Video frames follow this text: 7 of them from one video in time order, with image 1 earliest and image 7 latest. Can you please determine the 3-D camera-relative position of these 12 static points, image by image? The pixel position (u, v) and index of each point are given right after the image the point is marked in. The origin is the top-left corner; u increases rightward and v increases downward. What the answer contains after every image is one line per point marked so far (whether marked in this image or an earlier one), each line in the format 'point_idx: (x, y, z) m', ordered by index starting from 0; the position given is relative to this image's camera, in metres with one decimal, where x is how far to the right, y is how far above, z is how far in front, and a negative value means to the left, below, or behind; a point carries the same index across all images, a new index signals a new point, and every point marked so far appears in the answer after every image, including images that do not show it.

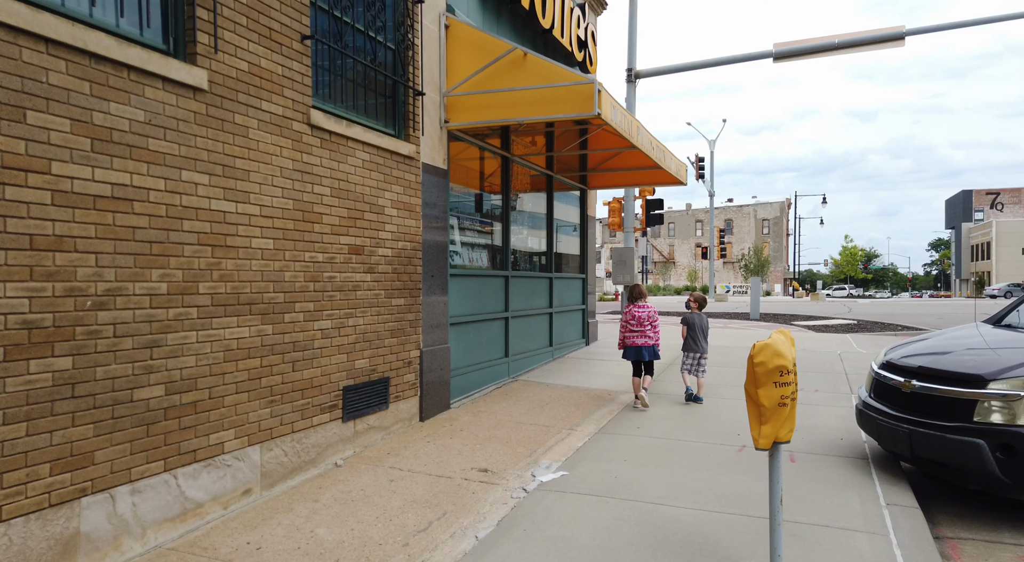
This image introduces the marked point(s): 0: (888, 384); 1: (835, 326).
0: (+3.0, -0.8, +5.0) m
1: (+8.1, -1.2, +16.1) m
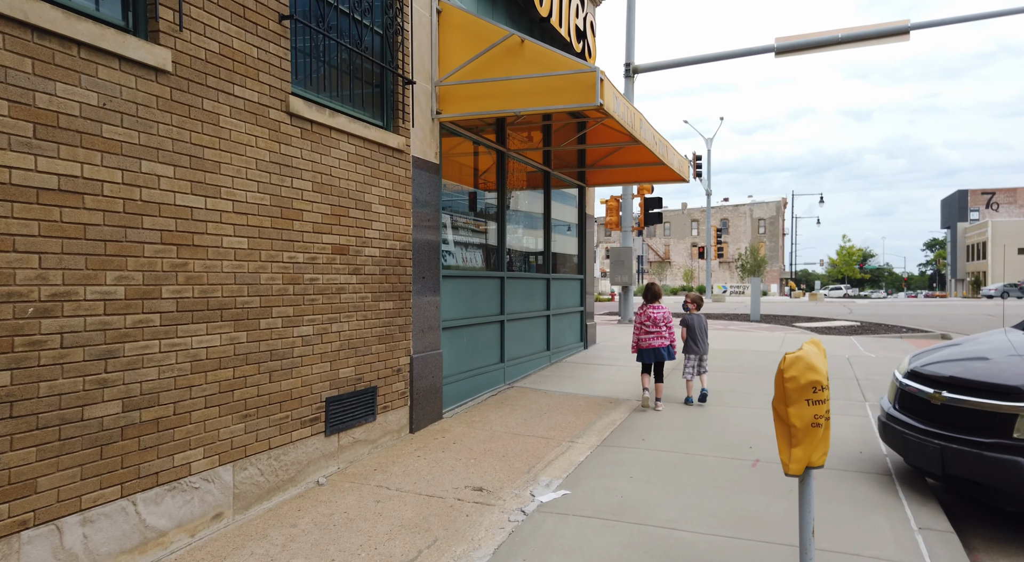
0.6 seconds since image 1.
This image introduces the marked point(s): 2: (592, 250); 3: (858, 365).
0: (+2.9, -0.8, +4.7) m
1: (+8.0, -1.2, +15.8) m
2: (+1.4, +0.6, +11.5) m
3: (+5.0, -1.2, +9.1) m
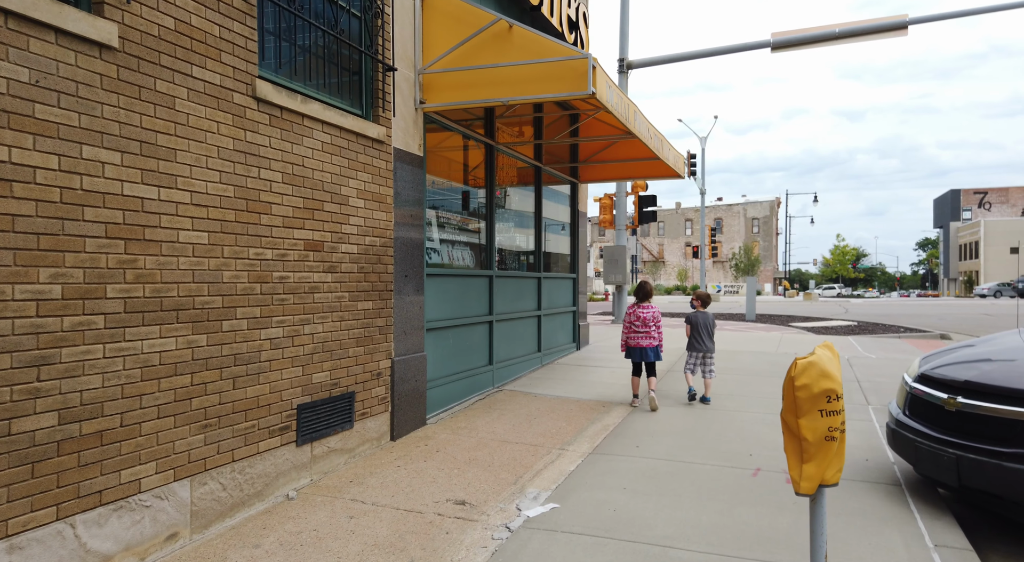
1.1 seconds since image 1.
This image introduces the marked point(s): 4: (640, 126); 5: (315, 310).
0: (+2.8, -0.8, +4.4) m
1: (+7.8, -1.2, +15.5) m
2: (+1.3, +0.6, +11.2) m
3: (+4.8, -1.2, +8.9) m
4: (+1.6, +2.0, +8.1) m
5: (-1.4, -0.2, +4.6) m
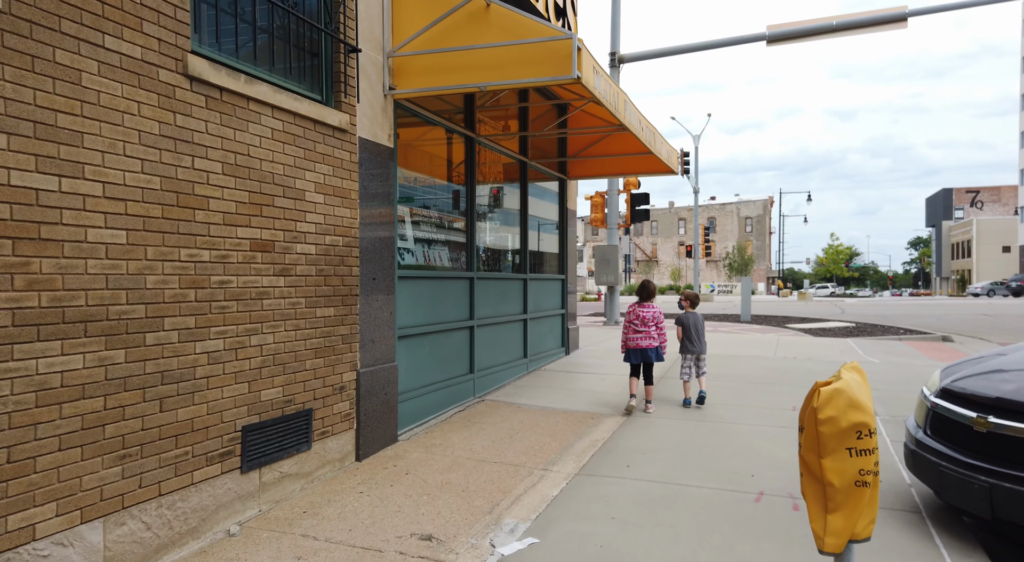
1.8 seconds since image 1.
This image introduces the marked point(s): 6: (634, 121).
0: (+2.7, -0.8, +3.9) m
1: (+7.6, -1.2, +15.1) m
2: (+1.0, +0.6, +10.7) m
3: (+4.6, -1.2, +8.4) m
4: (+1.4, +1.9, +7.6) m
5: (-1.6, -0.2, +4.1) m
6: (+1.5, +1.9, +7.7) m
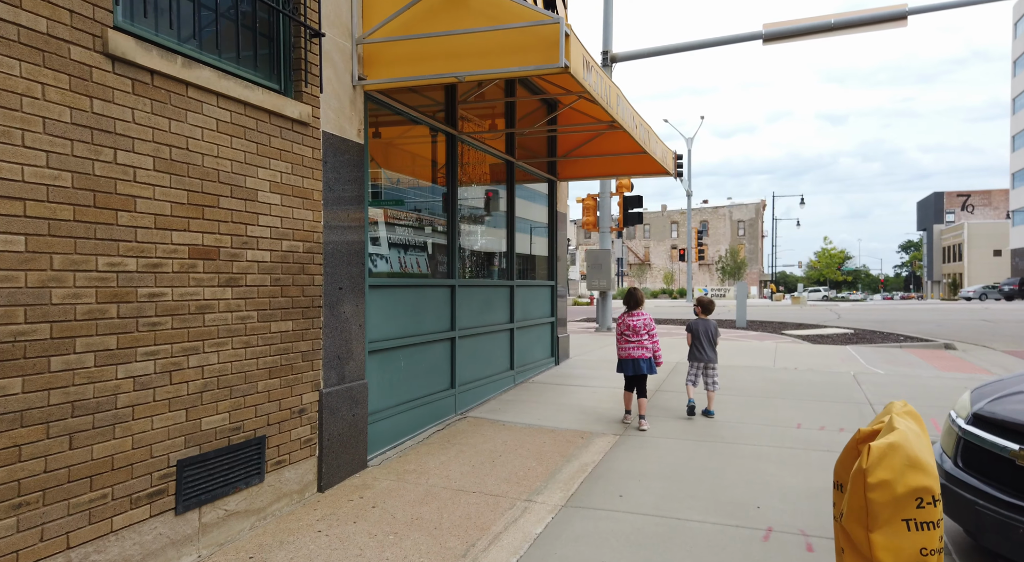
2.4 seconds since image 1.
0: (+2.6, -0.9, +3.4) m
1: (+7.3, -1.3, +14.7) m
2: (+0.8, +0.5, +10.2) m
3: (+4.5, -1.3, +8.0) m
4: (+1.2, +1.9, +7.1) m
5: (-1.7, -0.3, +3.6) m
6: (+1.3, +1.9, +7.3) m
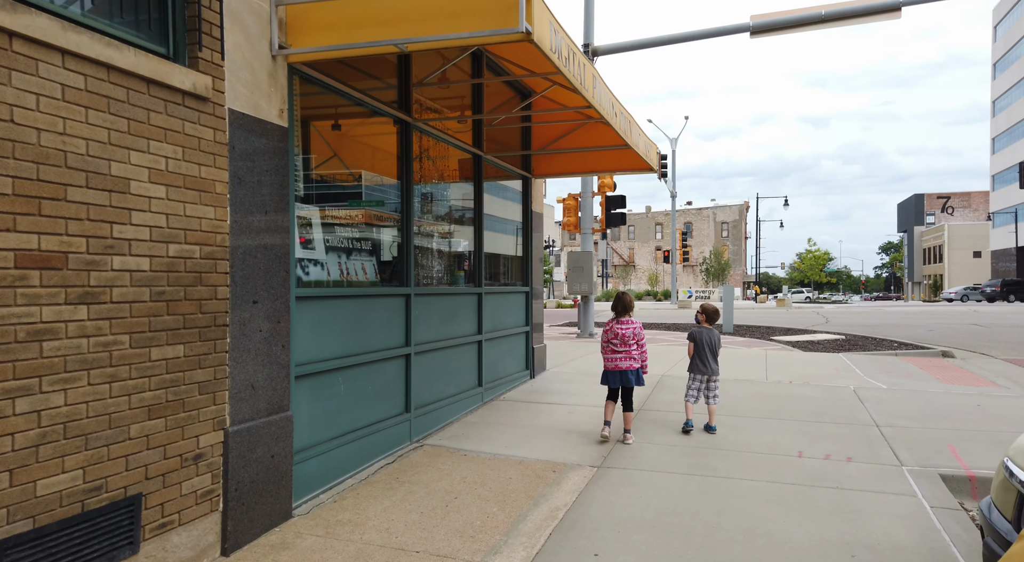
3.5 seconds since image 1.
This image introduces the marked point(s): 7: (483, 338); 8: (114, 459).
0: (+2.3, -1.0, +2.7) m
1: (+6.8, -1.4, +14.0) m
2: (+0.4, +0.4, +9.4) m
3: (+4.1, -1.4, +7.2) m
4: (+0.9, +1.8, +6.3) m
5: (-2.0, -0.4, +2.7) m
6: (+1.0, +1.8, +6.5) m
7: (-0.3, -0.7, +7.5) m
8: (-1.9, -0.8, +3.0) m
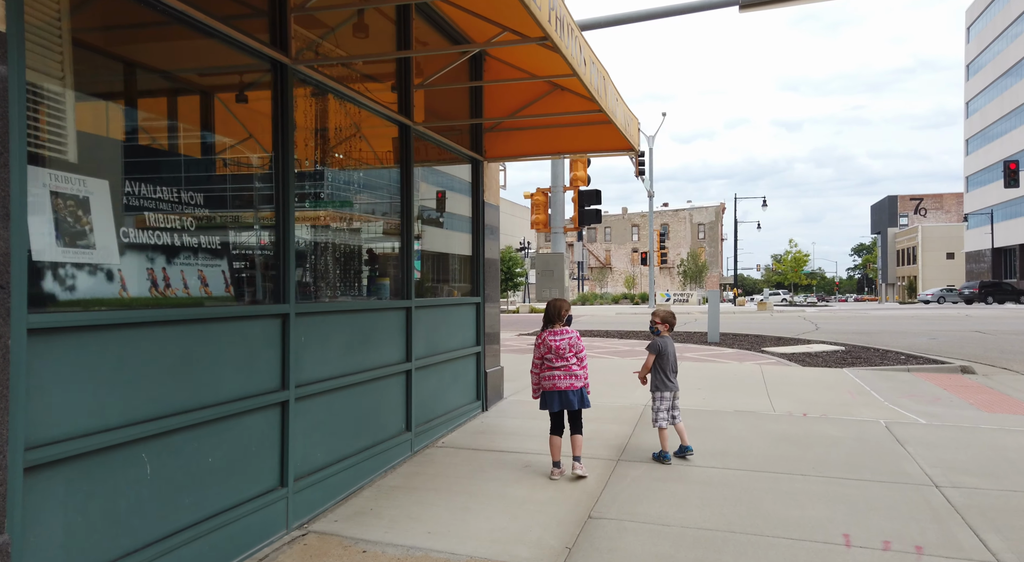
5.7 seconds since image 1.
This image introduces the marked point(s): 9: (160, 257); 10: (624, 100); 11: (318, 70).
0: (+1.9, -1.0, +1.0) m
1: (+6.0, -1.5, +12.5) m
2: (-0.2, +0.3, +7.7) m
3: (+3.6, -1.4, +5.6) m
4: (+0.4, +1.7, +4.6) m
5: (-2.4, -0.5, +0.9) m
6: (+0.4, +1.7, +4.7) m
7: (-0.9, -0.8, +5.7) m
8: (-2.3, -0.9, +1.2) m
9: (-1.8, +0.1, +3.3) m
10: (+1.1, +1.7, +6.2) m
11: (-1.4, +1.5, +4.6) m
